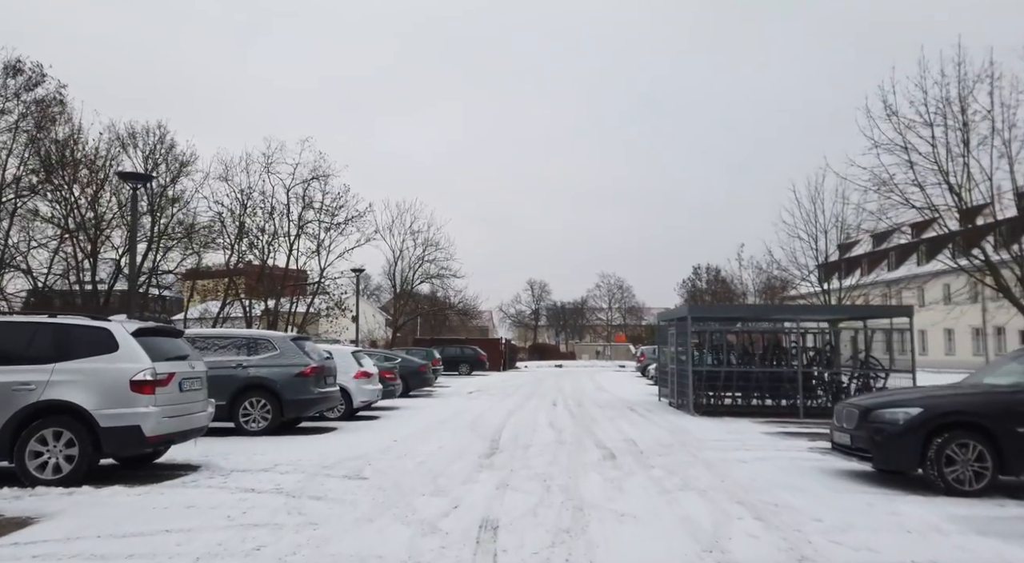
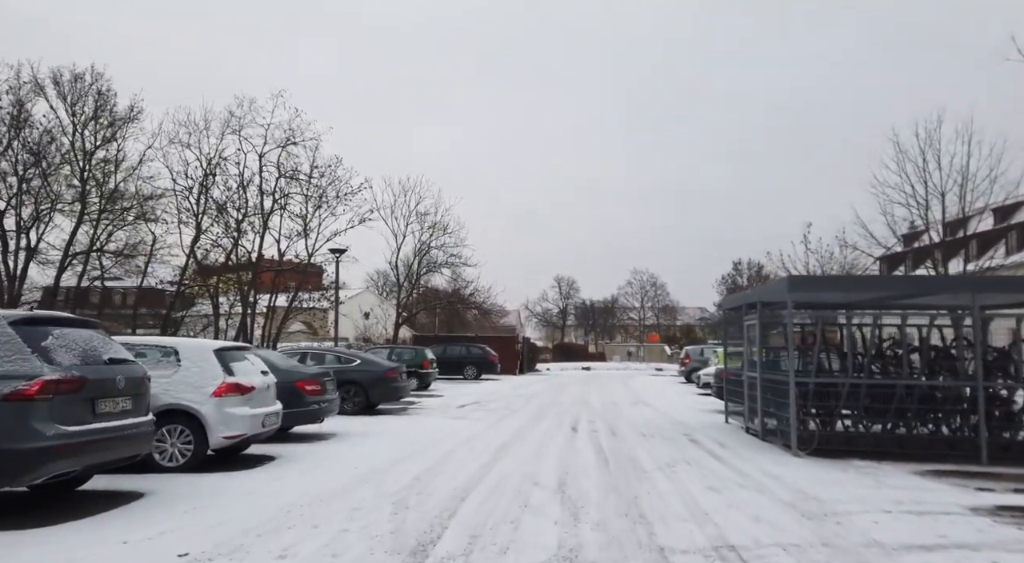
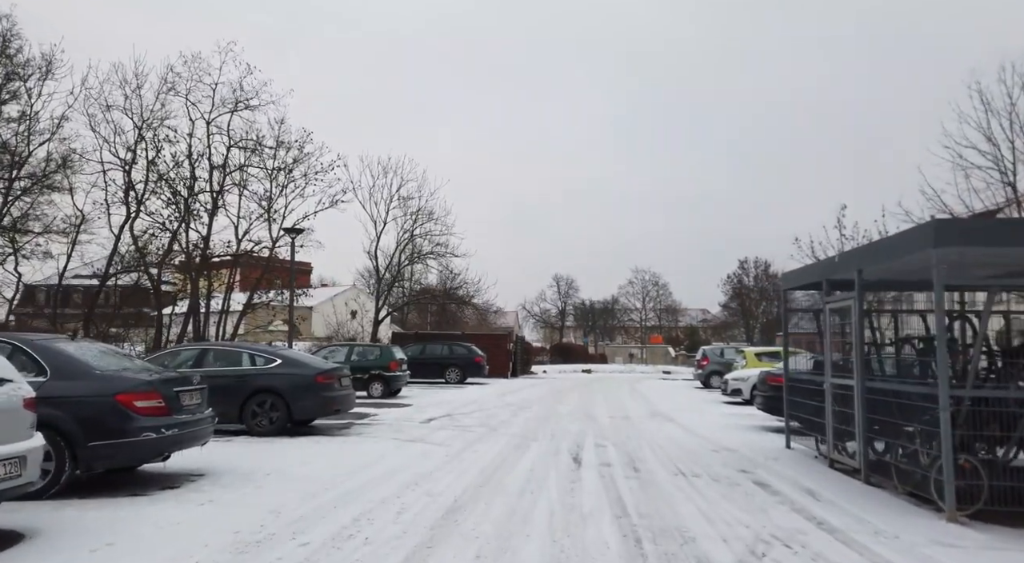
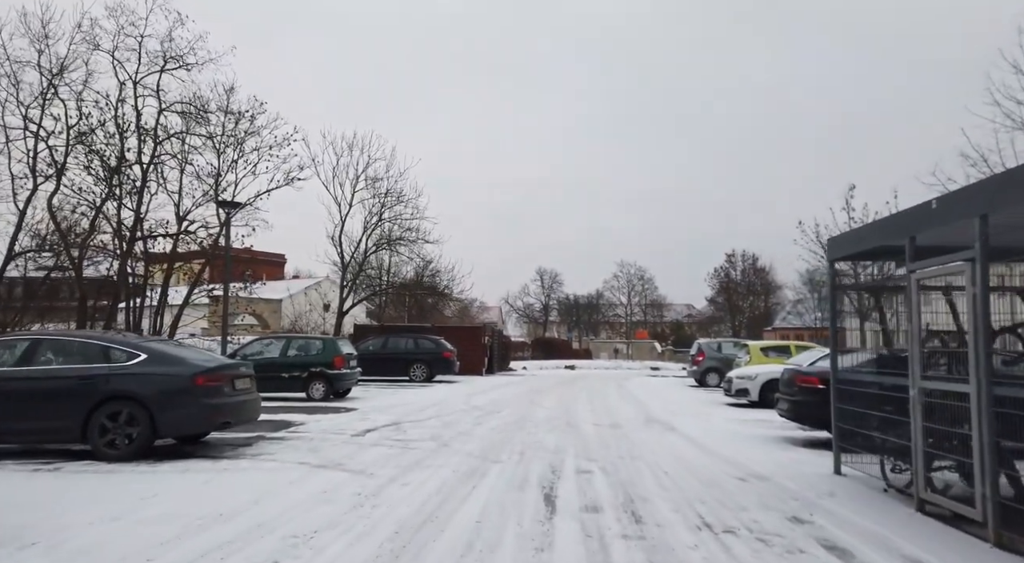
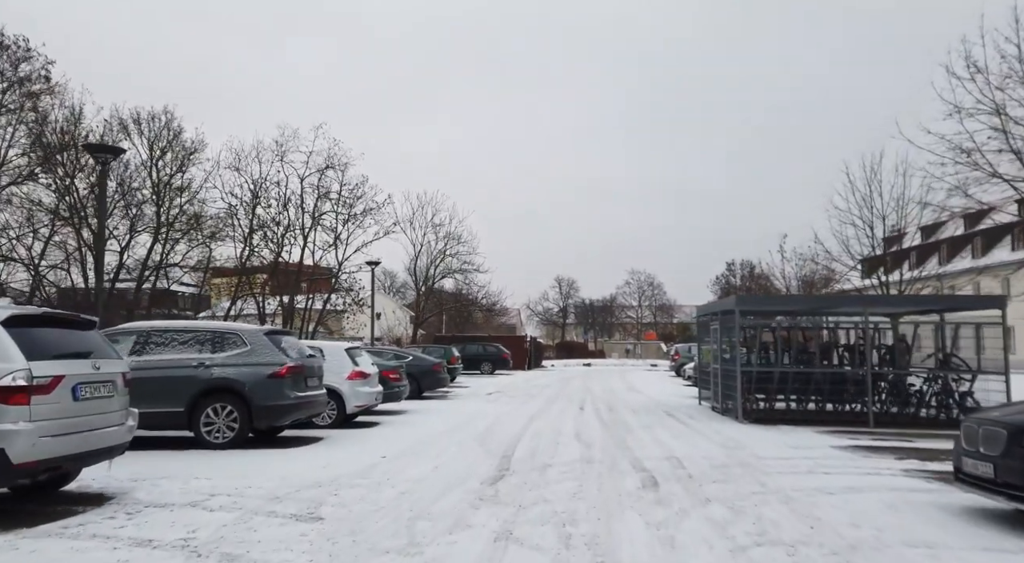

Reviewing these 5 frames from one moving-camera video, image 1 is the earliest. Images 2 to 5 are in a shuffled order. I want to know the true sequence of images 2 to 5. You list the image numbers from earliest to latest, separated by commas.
5, 2, 3, 4
